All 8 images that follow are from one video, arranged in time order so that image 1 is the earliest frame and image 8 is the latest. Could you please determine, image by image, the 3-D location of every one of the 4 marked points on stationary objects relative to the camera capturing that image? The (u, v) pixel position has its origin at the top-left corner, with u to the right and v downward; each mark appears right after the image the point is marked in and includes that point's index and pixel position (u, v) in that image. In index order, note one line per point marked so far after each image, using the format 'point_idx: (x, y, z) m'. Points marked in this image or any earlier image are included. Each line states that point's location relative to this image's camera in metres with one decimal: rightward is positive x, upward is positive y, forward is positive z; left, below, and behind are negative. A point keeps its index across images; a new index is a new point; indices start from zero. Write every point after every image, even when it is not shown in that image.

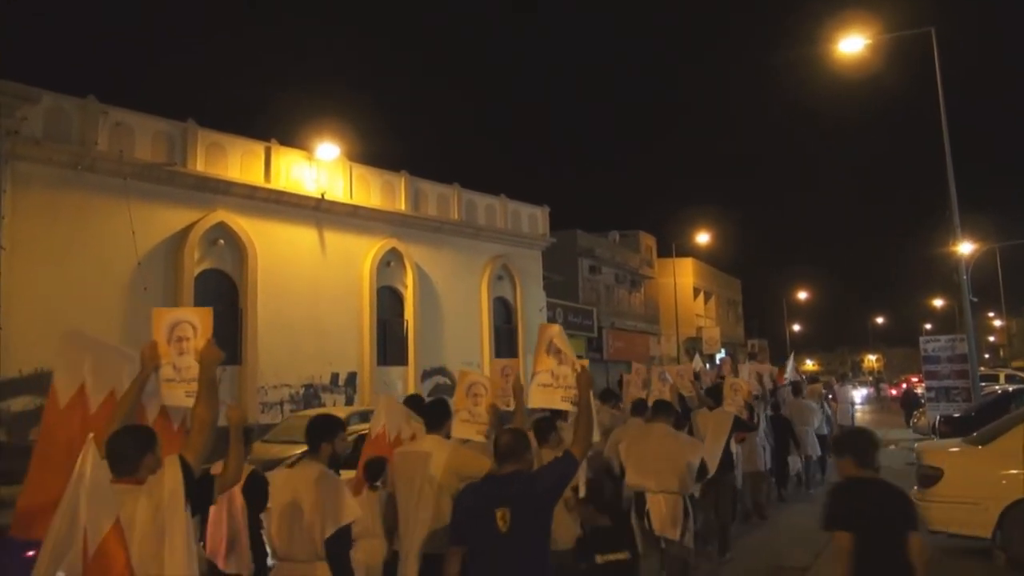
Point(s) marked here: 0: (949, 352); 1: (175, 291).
0: (+9.0, -1.3, +17.9) m
1: (-6.5, -0.1, +16.7) m
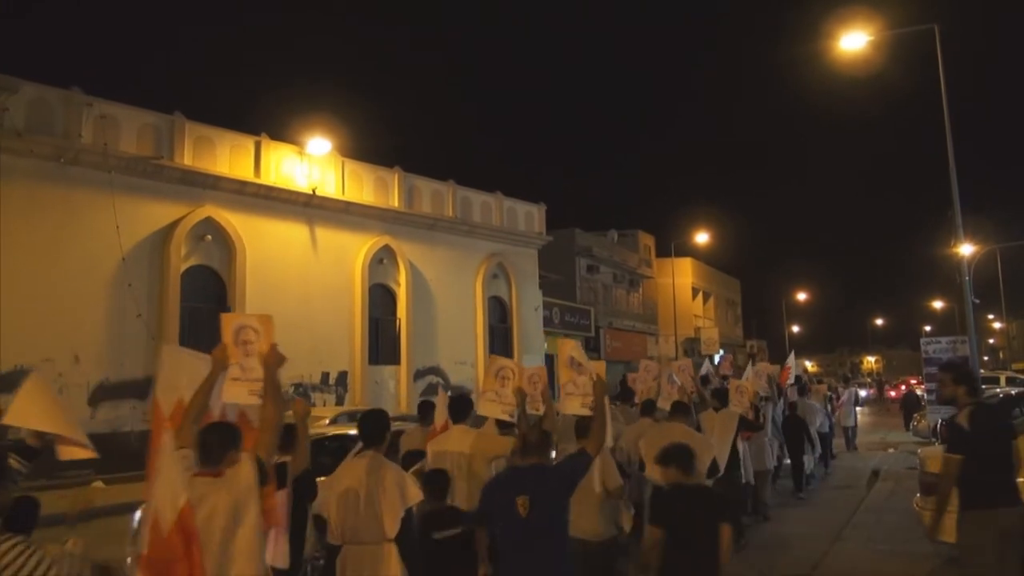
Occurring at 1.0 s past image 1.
0: (+8.9, -1.3, +17.6) m
1: (-6.6, 0.0, +16.3) m
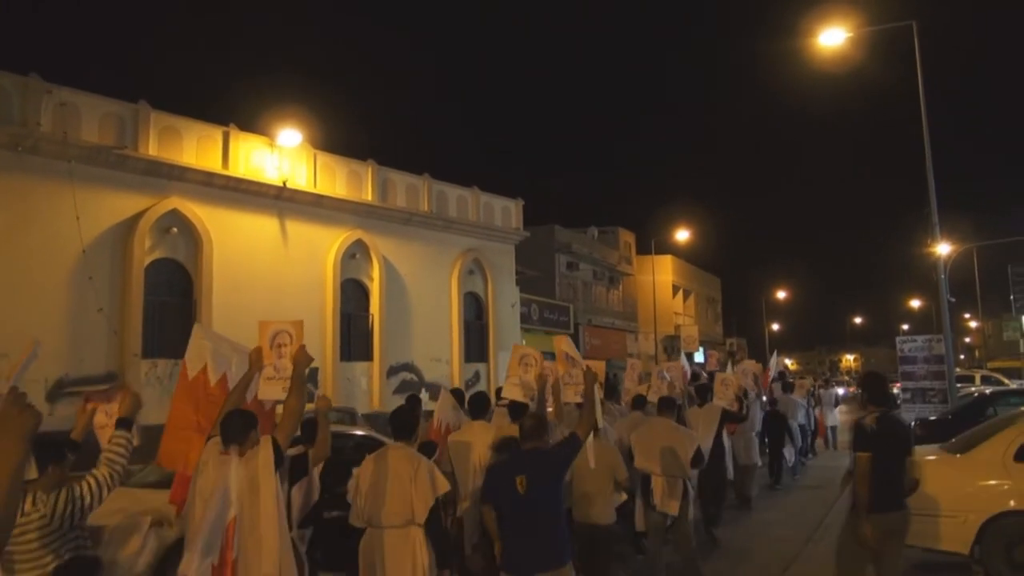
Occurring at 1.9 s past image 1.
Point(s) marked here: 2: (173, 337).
0: (+8.3, -1.3, +17.5) m
1: (-7.1, +0.1, +15.9) m
2: (-6.6, -0.9, +16.8) m
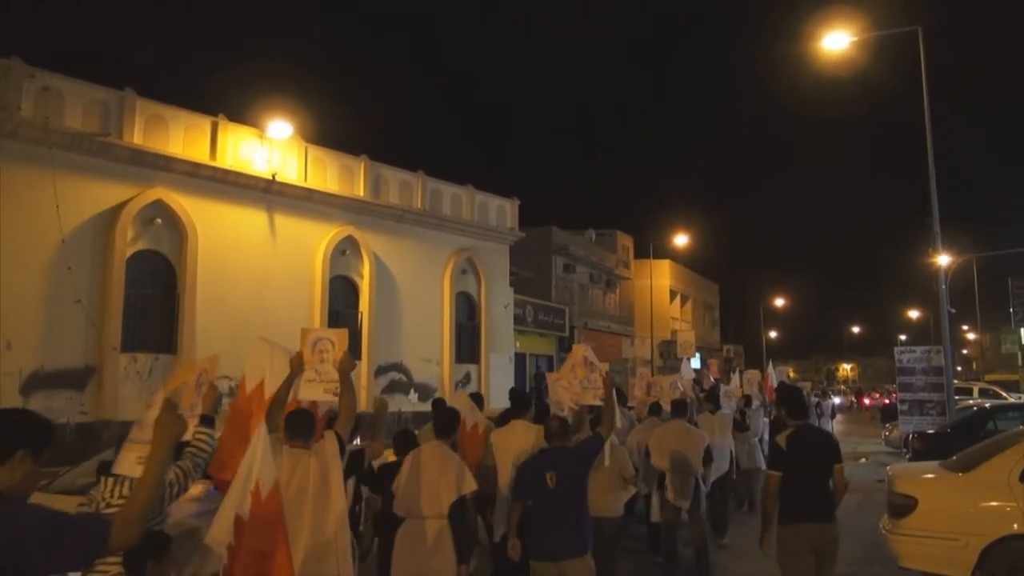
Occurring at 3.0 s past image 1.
0: (+8.1, -1.5, +17.1) m
1: (-7.3, +0.3, +15.5) m
2: (-6.8, -0.8, +16.4) m
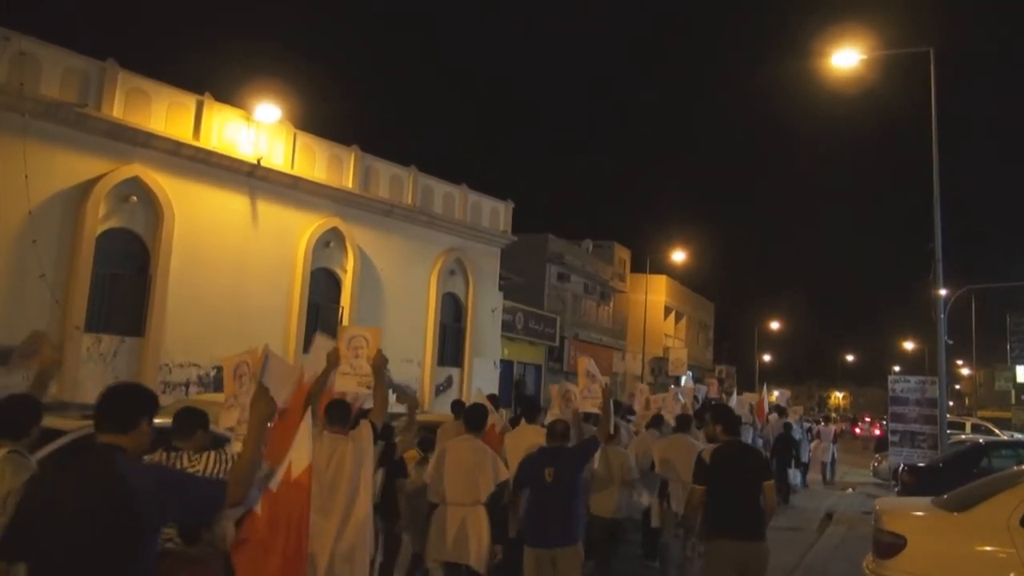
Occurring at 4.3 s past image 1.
0: (+7.7, -2.0, +16.5) m
1: (-7.5, +0.7, +14.9) m
2: (-7.1, -0.4, +15.8) m
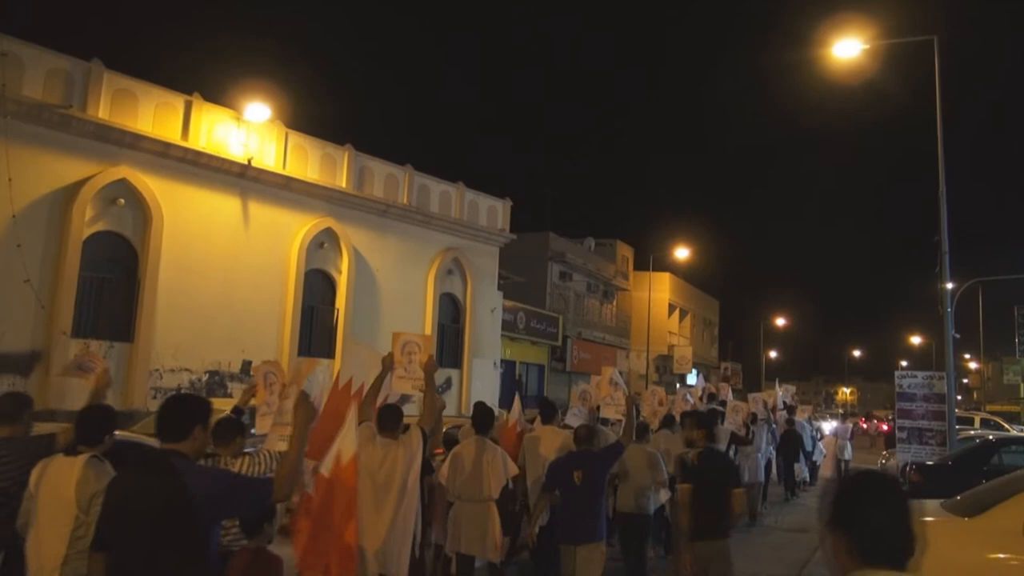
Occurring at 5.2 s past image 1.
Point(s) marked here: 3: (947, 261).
0: (+7.7, -1.9, +16.1) m
1: (-7.6, +0.6, +14.6) m
2: (-7.2, -0.5, +15.5) m
3: (+9.9, +0.6, +19.7) m
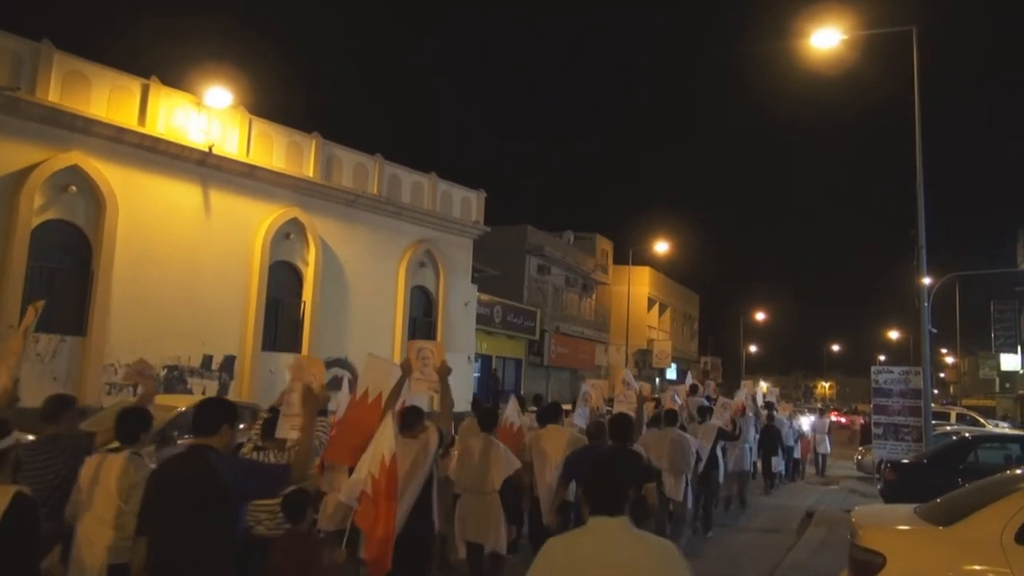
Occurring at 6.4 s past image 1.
0: (+7.1, -1.8, +15.8) m
1: (-8.1, +0.7, +13.9) m
2: (-7.7, -0.4, +14.9) m
3: (+9.2, +0.7, +19.4) m
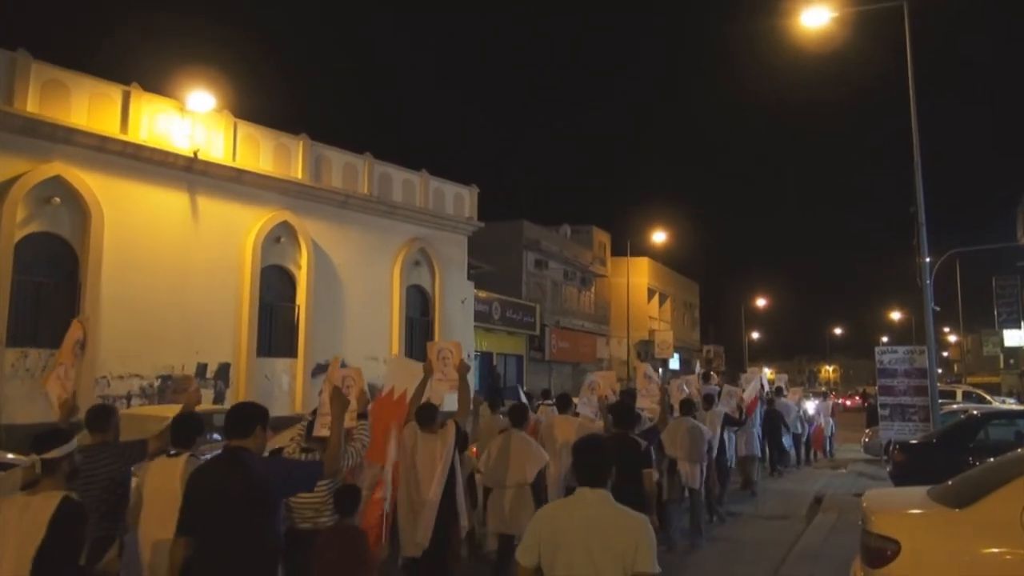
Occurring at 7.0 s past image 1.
0: (+7.1, -1.4, +15.6) m
1: (-8.3, +0.5, +13.7) m
2: (-7.8, -0.6, +14.6) m
3: (+9.1, +1.2, +19.2) m
